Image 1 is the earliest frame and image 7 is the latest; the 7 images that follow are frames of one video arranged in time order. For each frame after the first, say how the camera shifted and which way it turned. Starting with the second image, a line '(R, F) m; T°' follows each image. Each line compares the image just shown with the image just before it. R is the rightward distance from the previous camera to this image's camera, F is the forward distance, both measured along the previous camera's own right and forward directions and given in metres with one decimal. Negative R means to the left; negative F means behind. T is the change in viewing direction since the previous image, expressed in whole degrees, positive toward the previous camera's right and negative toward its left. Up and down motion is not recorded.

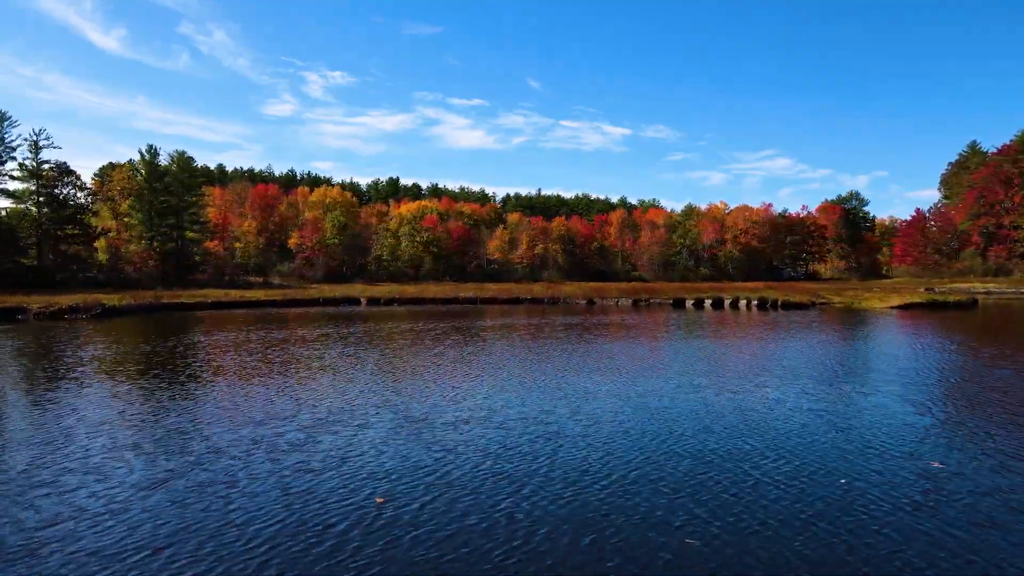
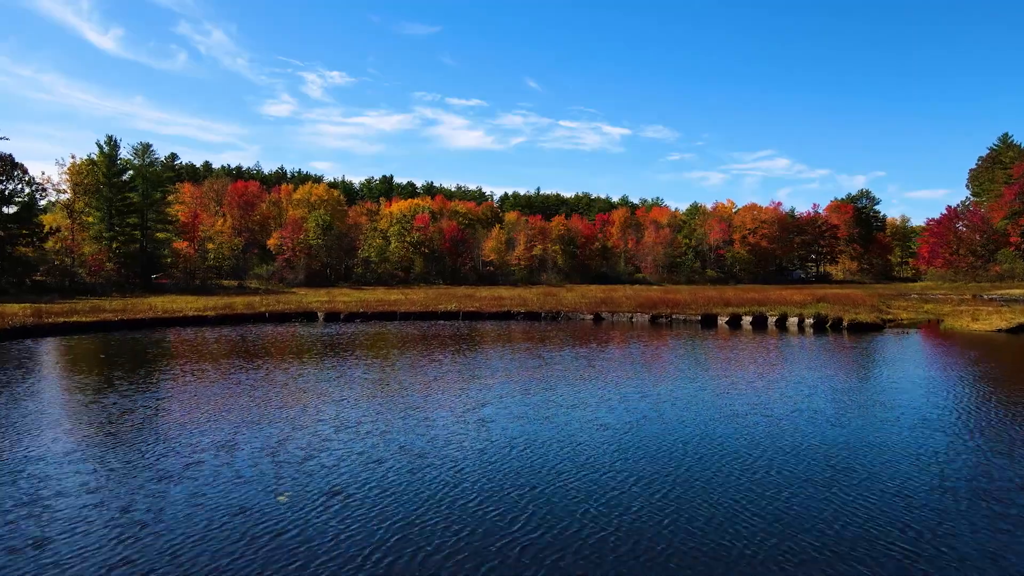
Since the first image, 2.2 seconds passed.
(+0.5, +7.1) m; 0°
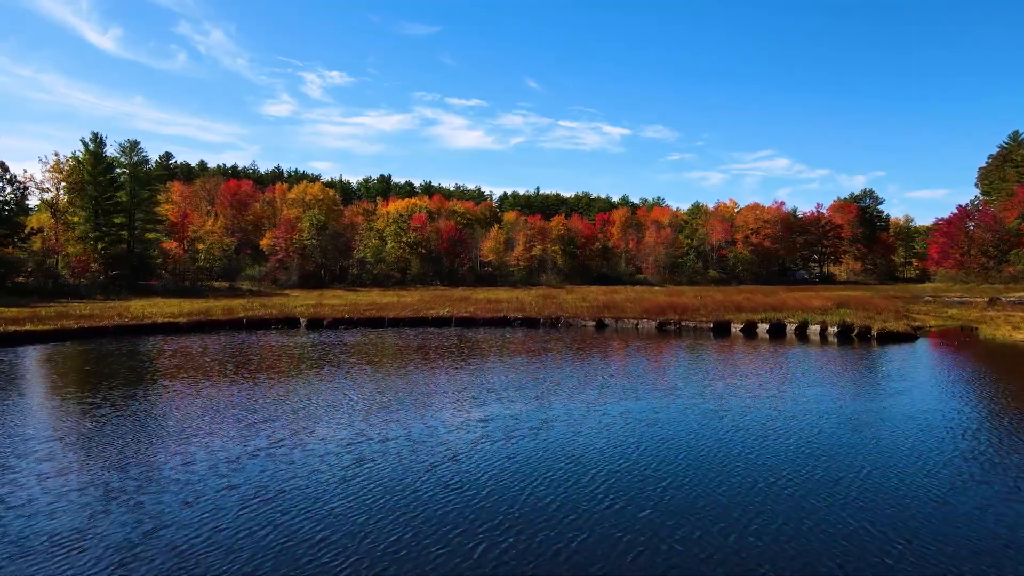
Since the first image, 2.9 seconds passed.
(+0.2, +2.2) m; 0°
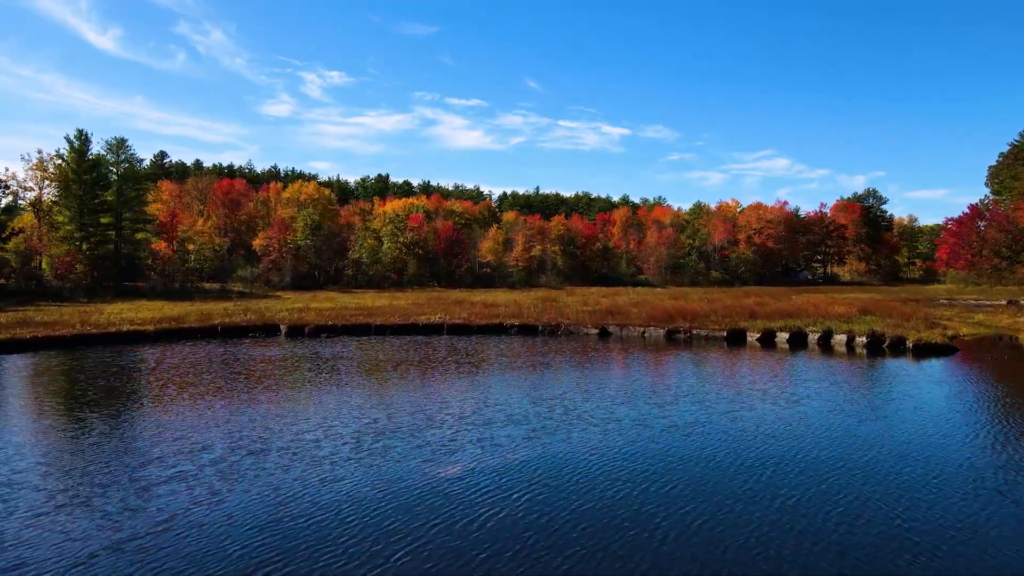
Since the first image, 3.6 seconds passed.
(+0.2, +2.2) m; 0°
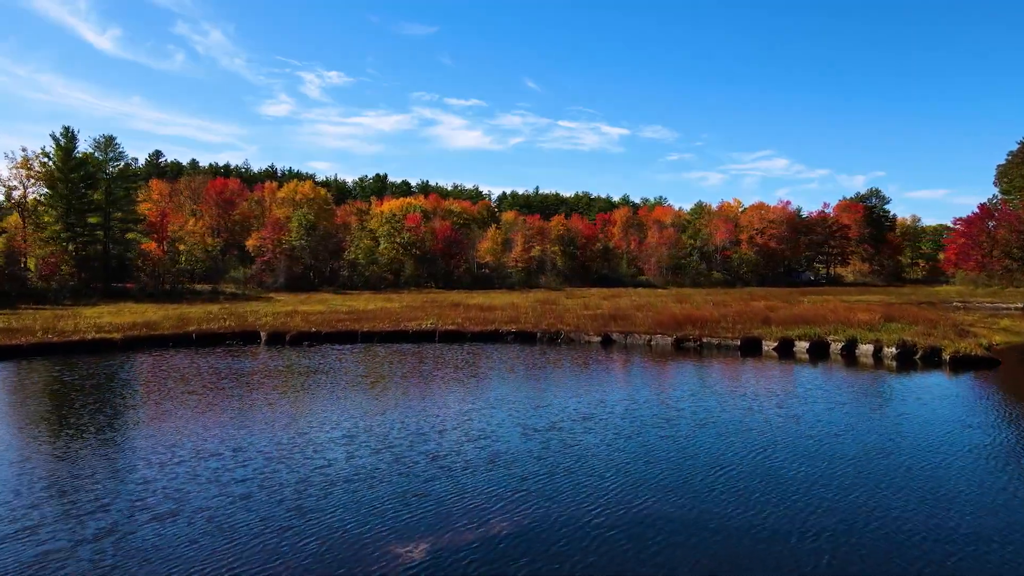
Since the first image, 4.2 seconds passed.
(+0.1, +1.8) m; 0°
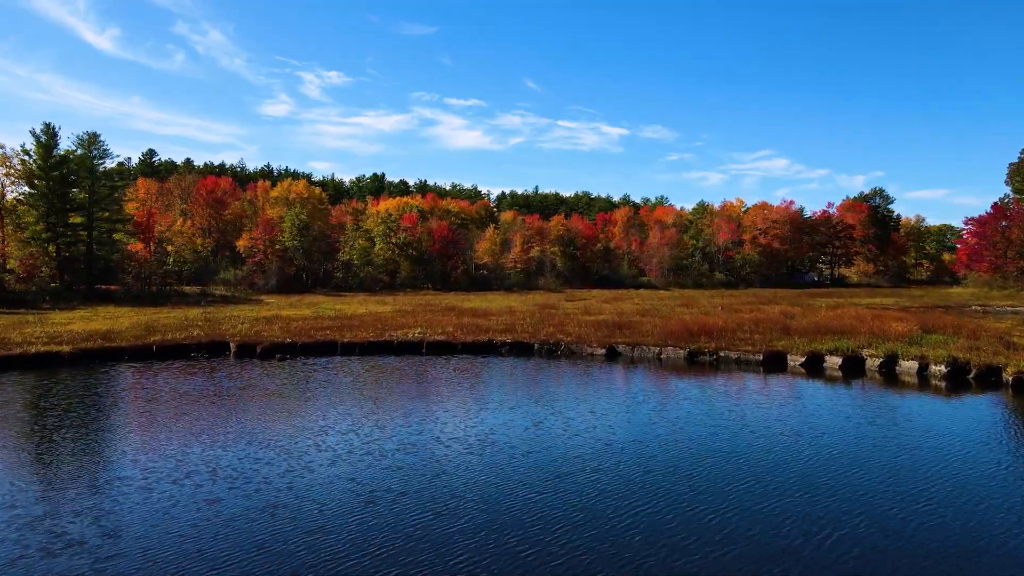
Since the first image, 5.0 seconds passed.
(+0.2, +2.5) m; 0°
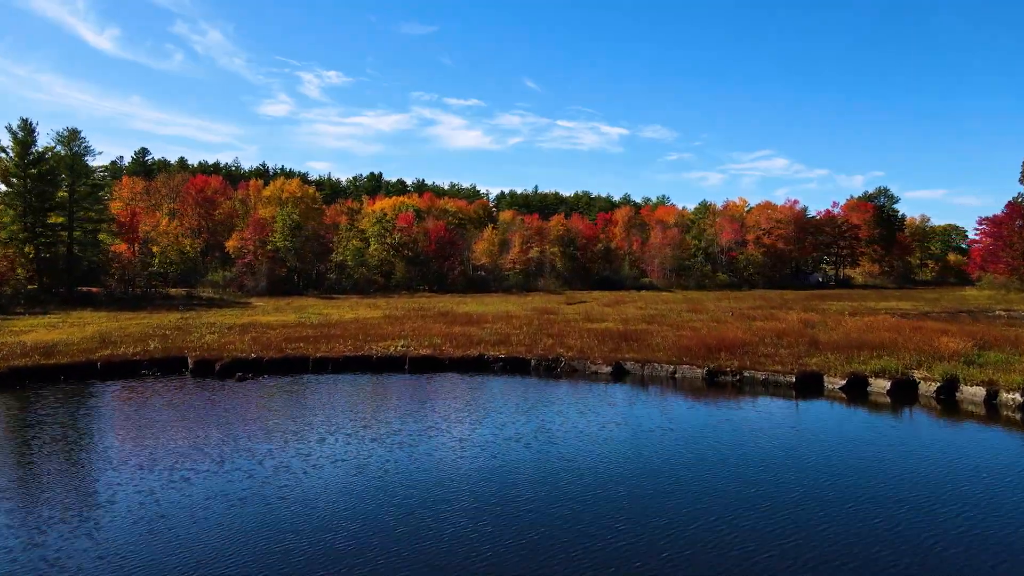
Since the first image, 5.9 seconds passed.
(+0.2, +2.7) m; 0°
